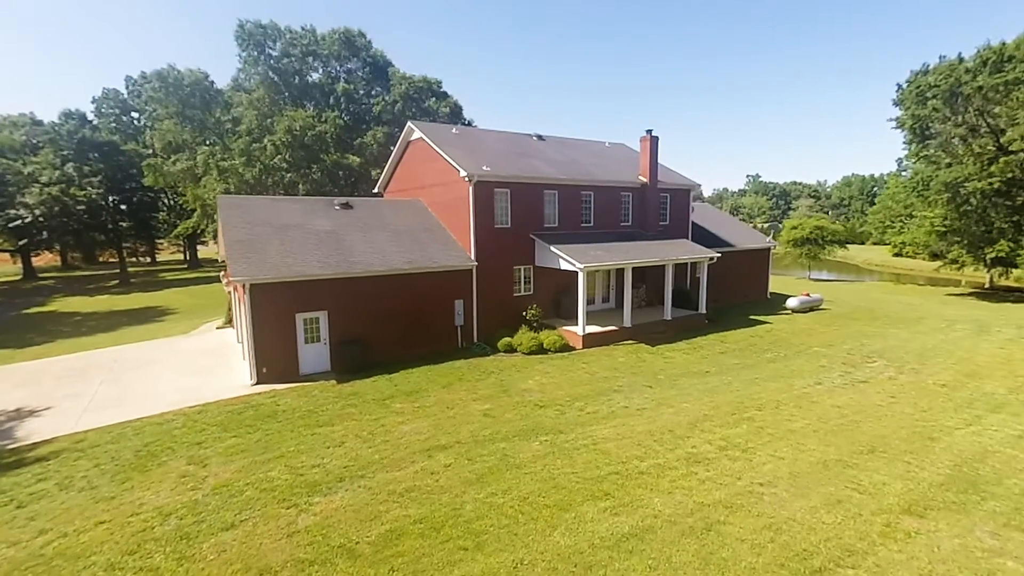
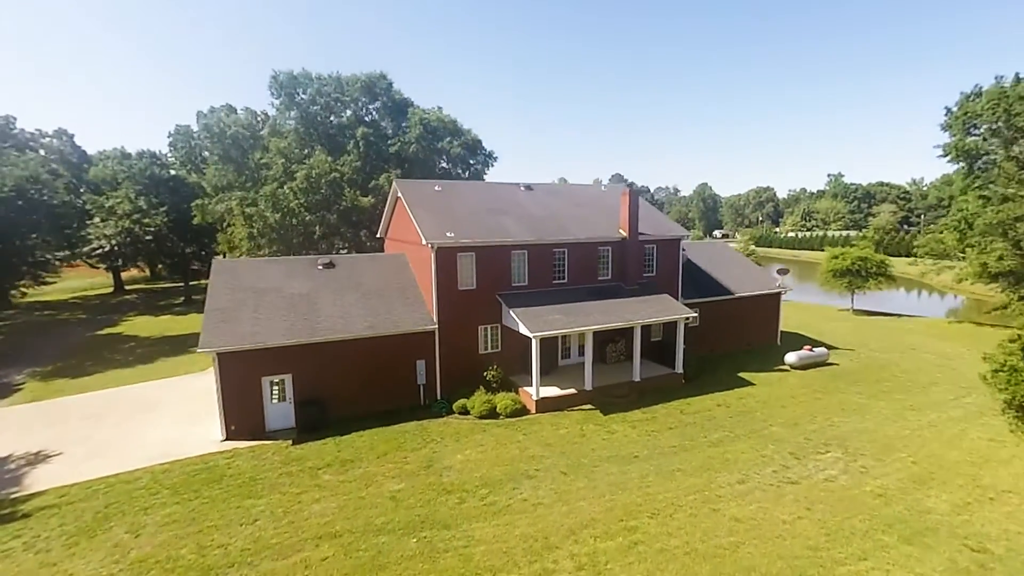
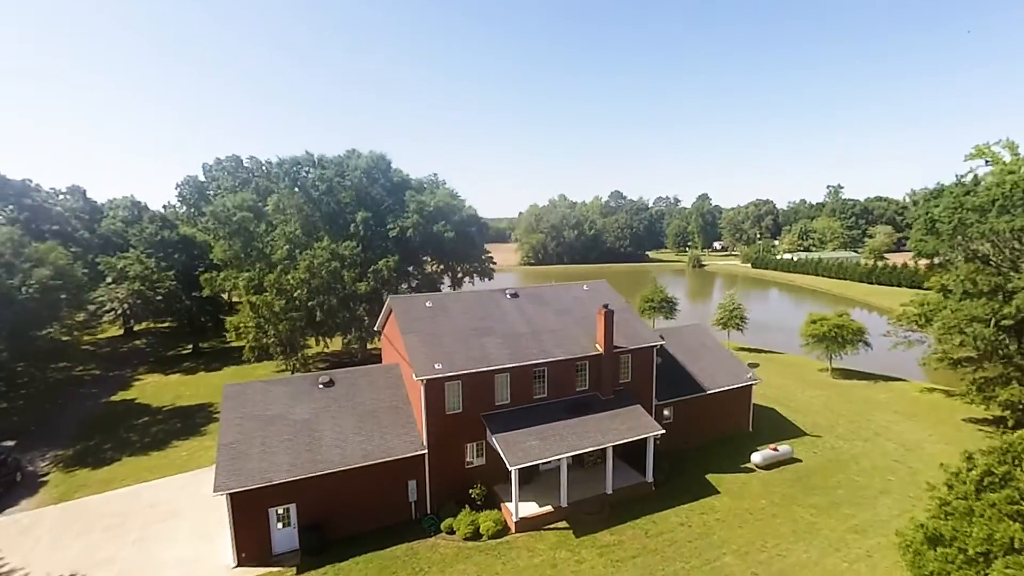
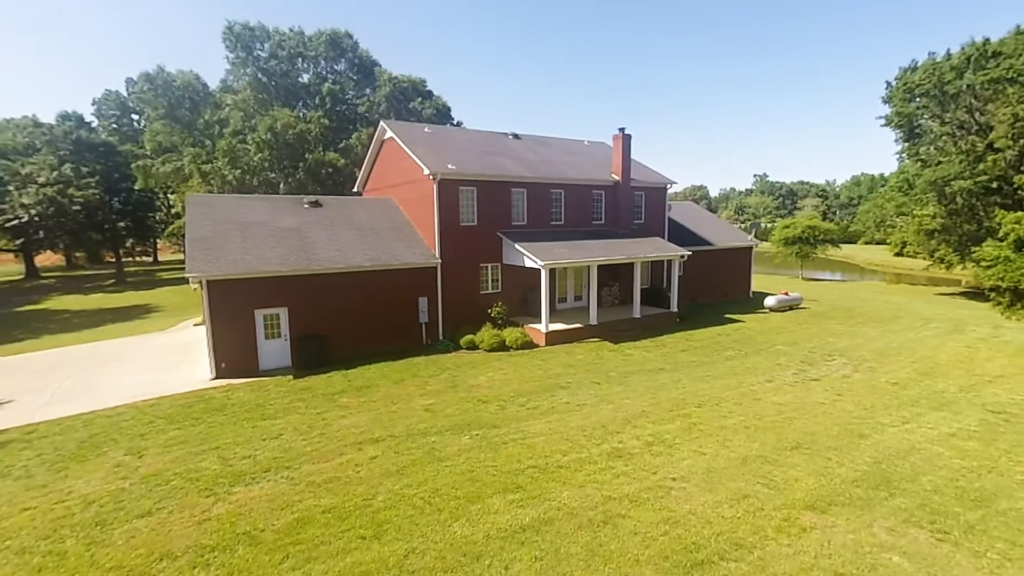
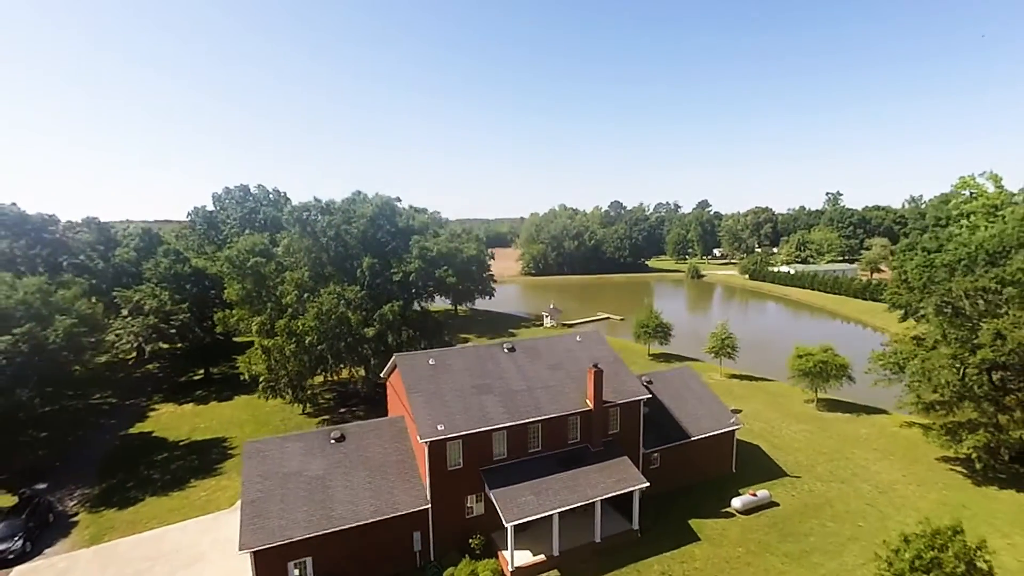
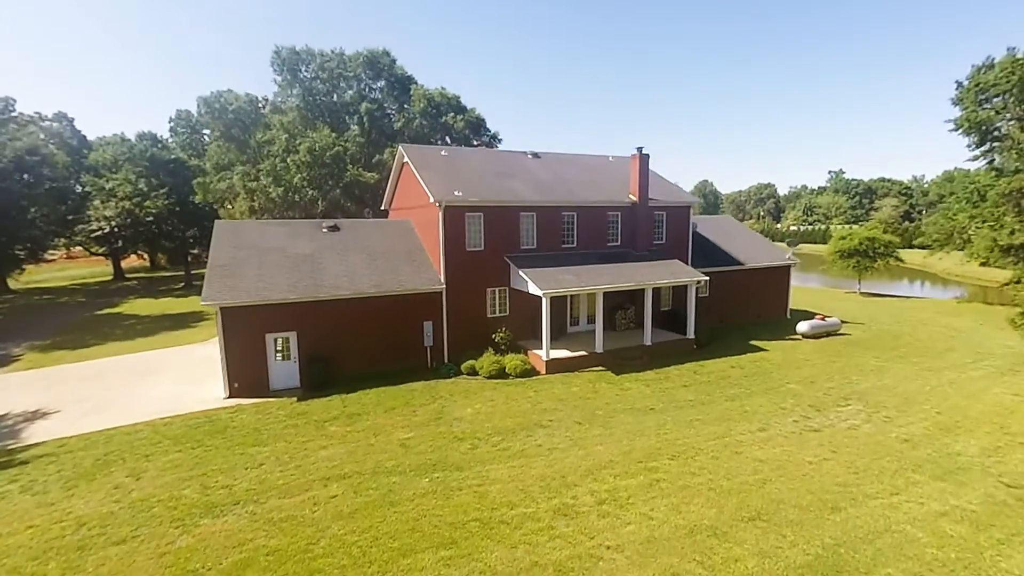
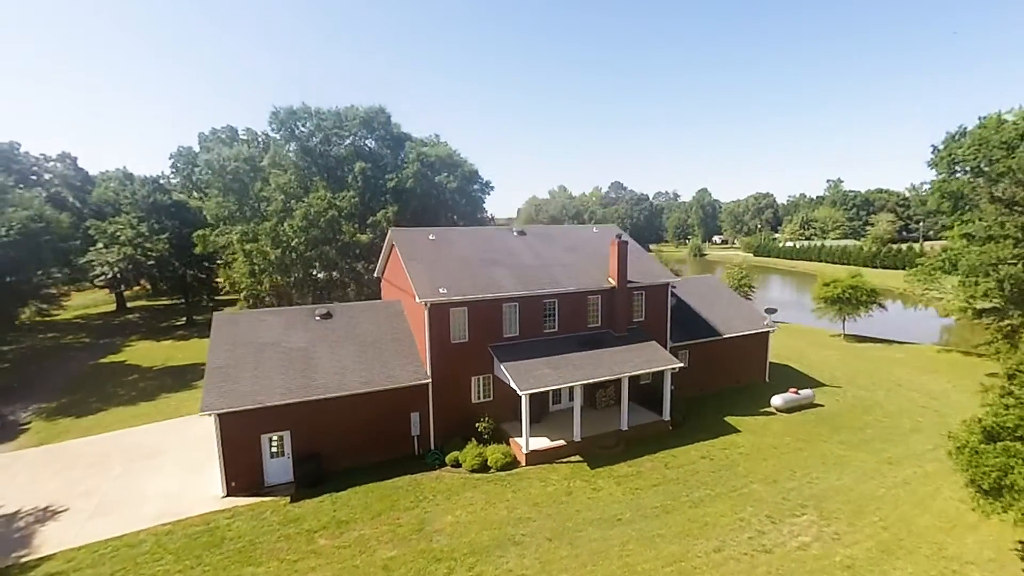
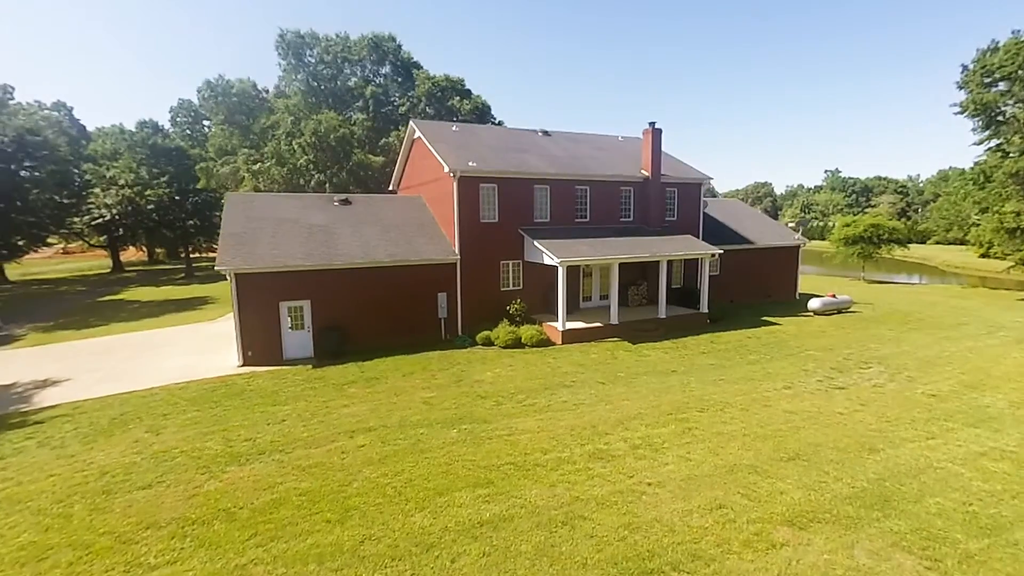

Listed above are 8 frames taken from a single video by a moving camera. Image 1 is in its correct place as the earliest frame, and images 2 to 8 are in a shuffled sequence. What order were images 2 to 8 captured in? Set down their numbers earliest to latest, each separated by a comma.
4, 8, 6, 2, 7, 3, 5
